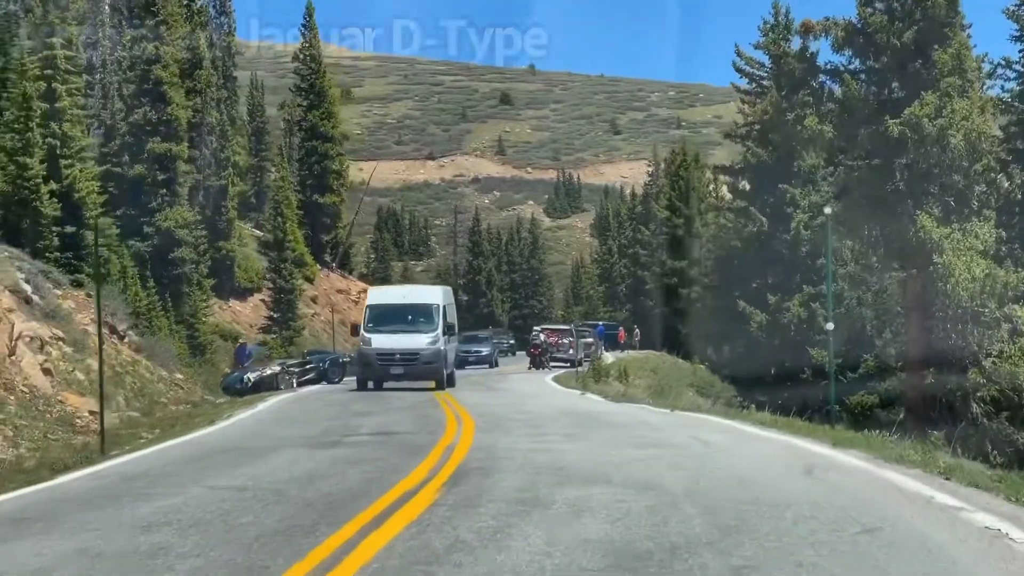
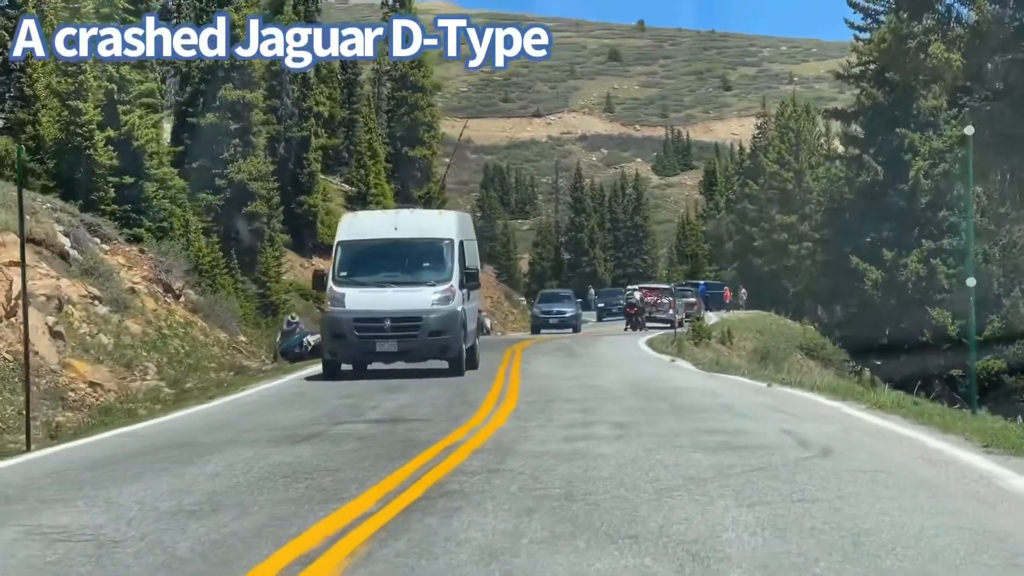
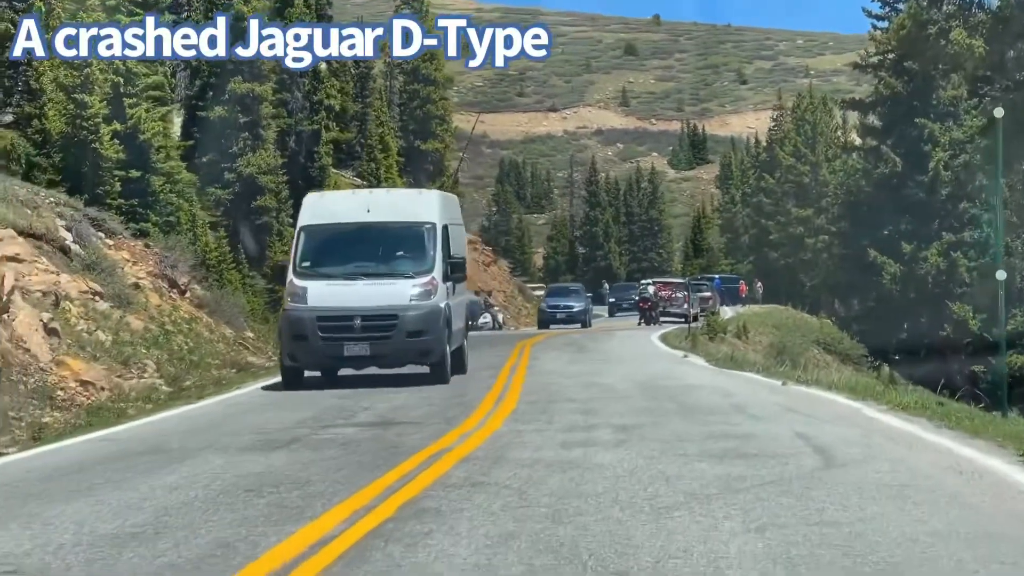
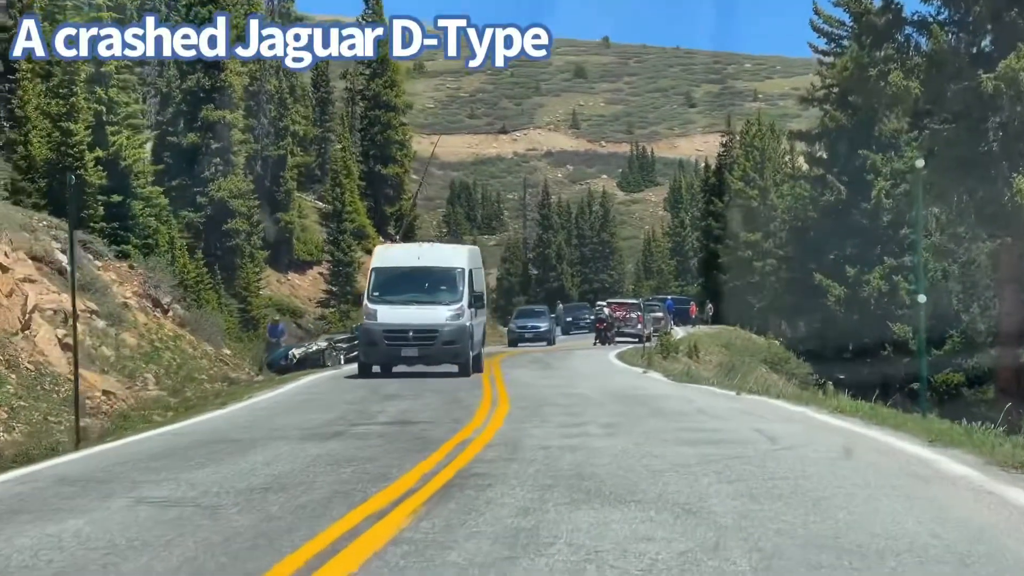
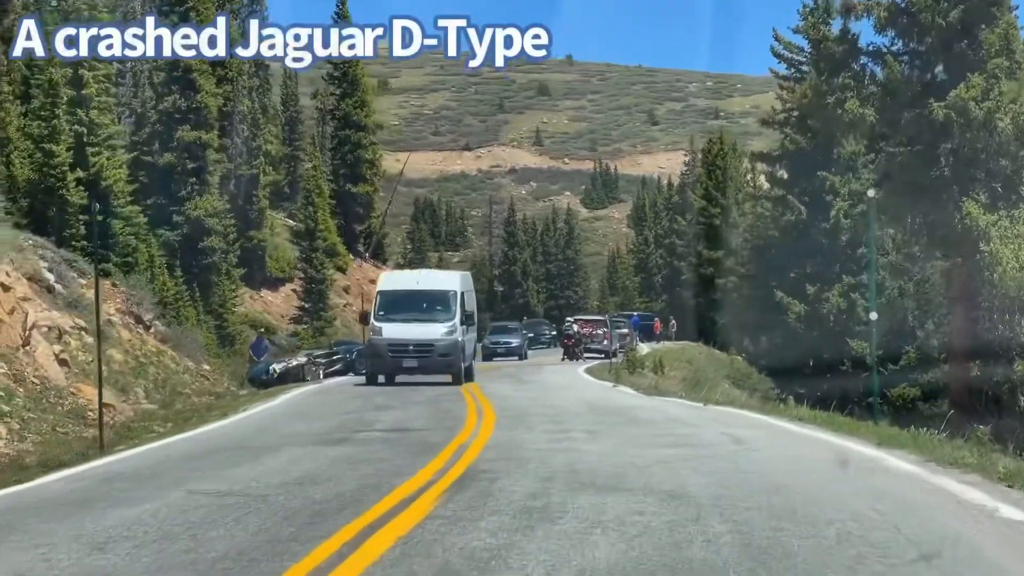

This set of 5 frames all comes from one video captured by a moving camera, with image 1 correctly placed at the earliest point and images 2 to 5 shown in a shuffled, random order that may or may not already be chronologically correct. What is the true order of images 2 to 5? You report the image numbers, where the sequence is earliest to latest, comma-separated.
5, 4, 2, 3
